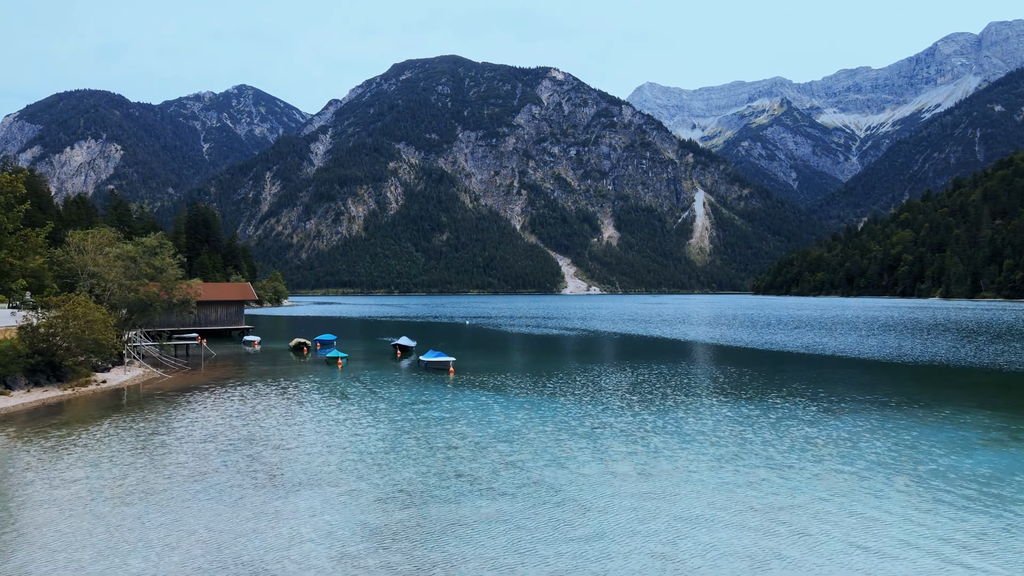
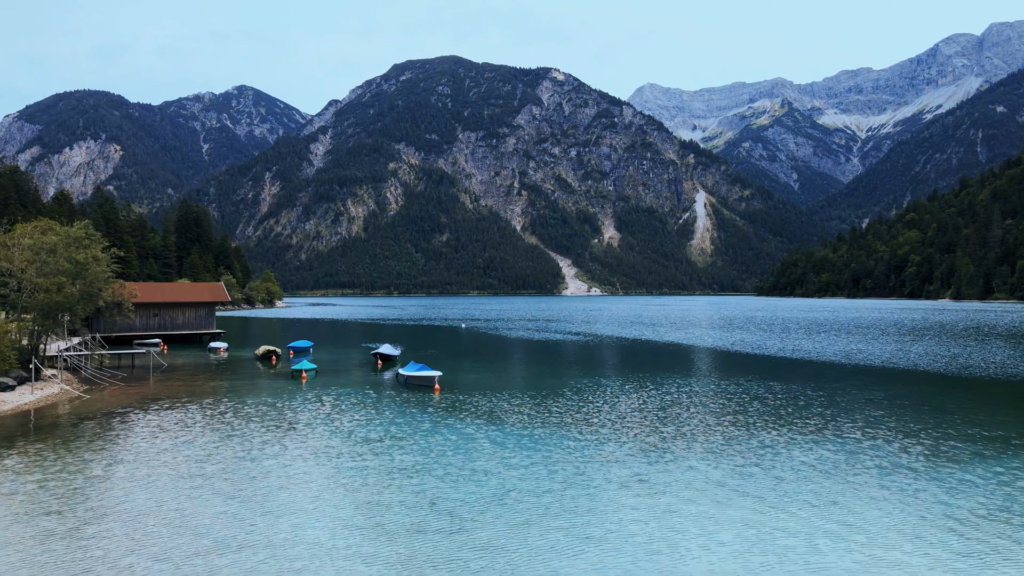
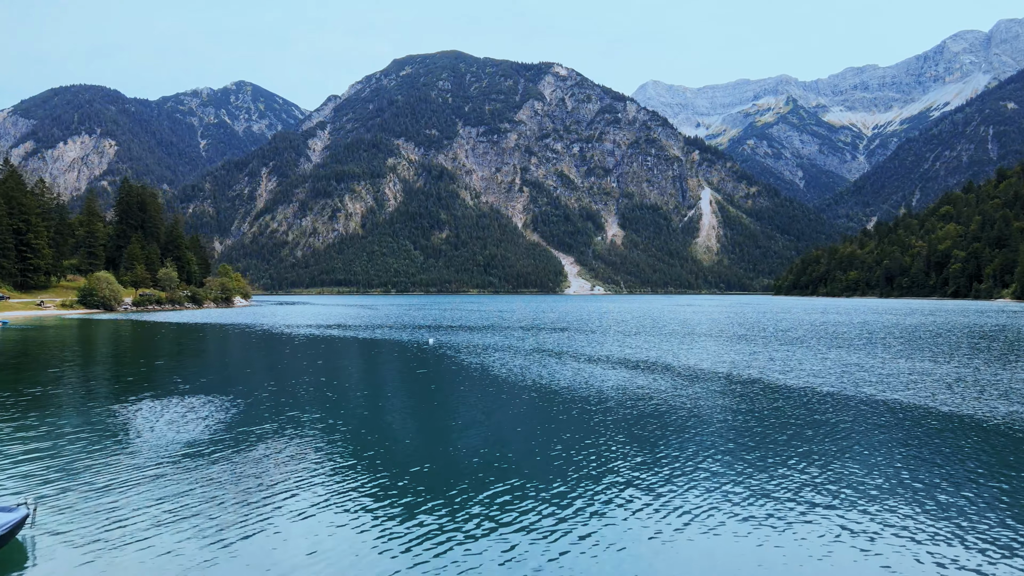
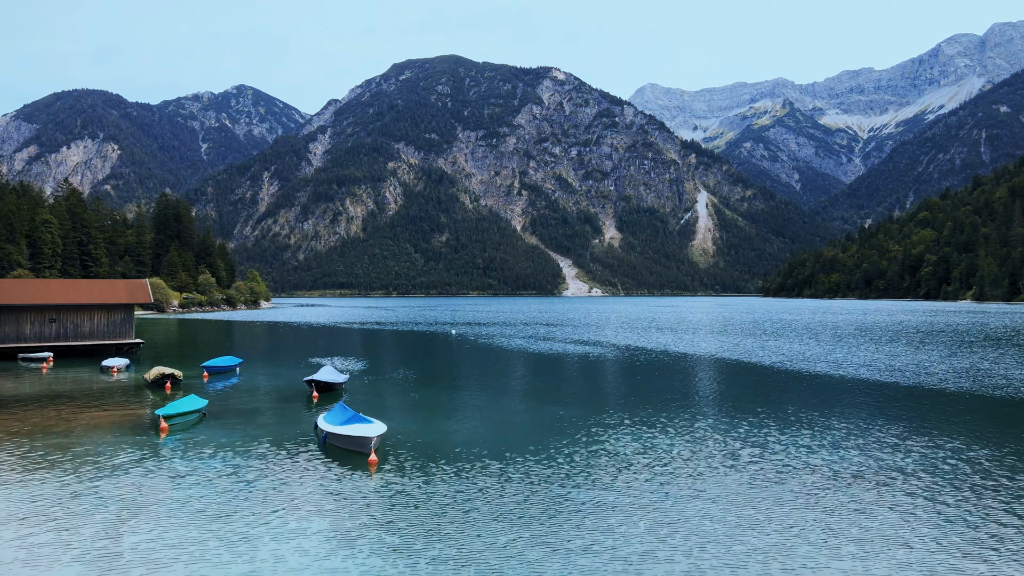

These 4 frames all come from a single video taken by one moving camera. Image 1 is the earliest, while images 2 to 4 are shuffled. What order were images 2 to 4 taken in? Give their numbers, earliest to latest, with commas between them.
2, 4, 3
